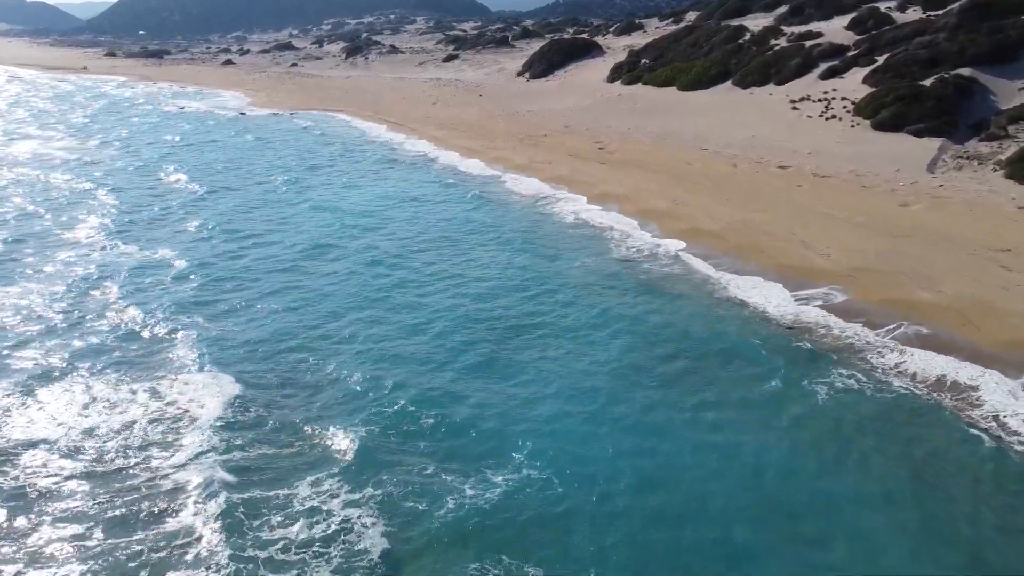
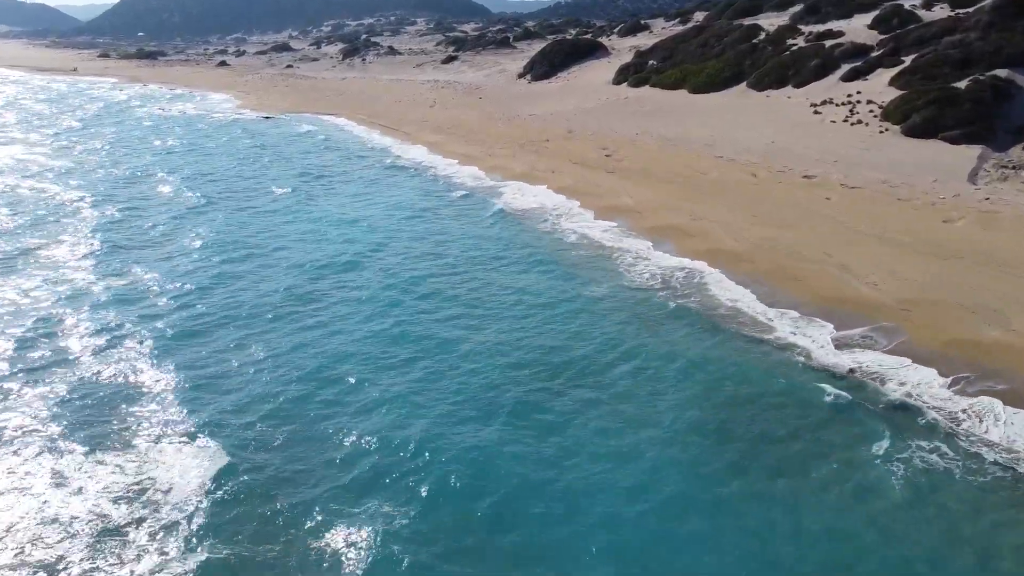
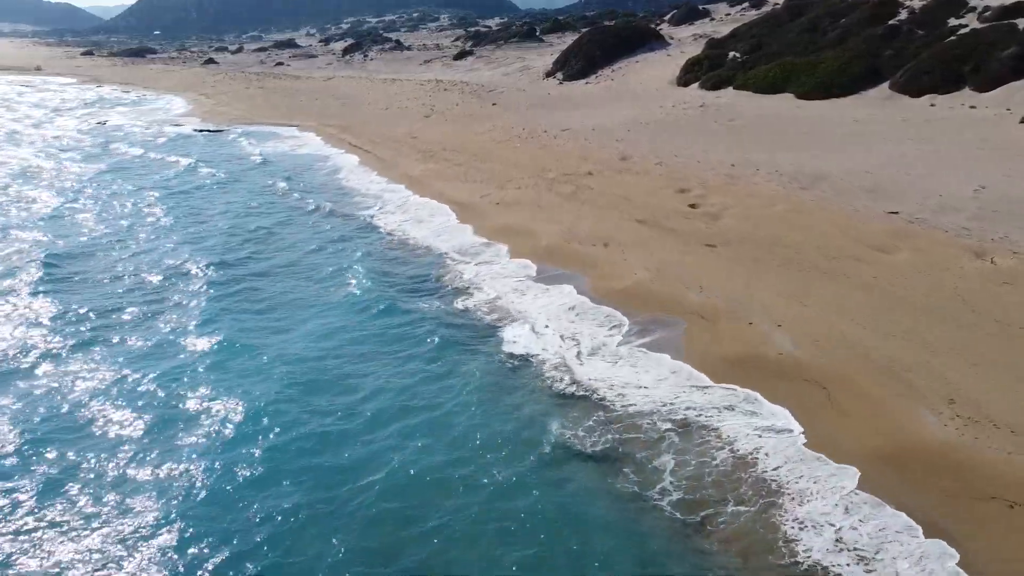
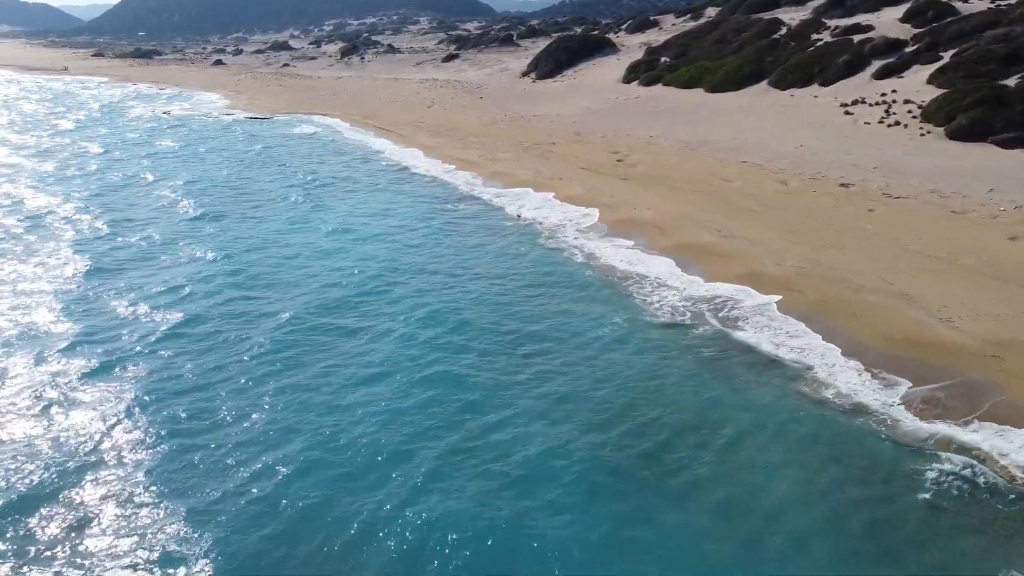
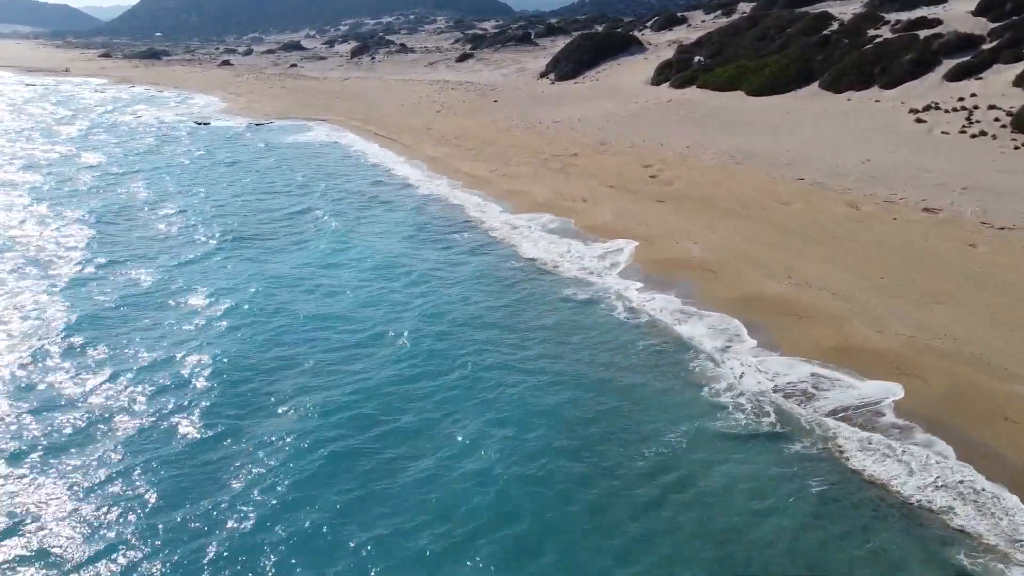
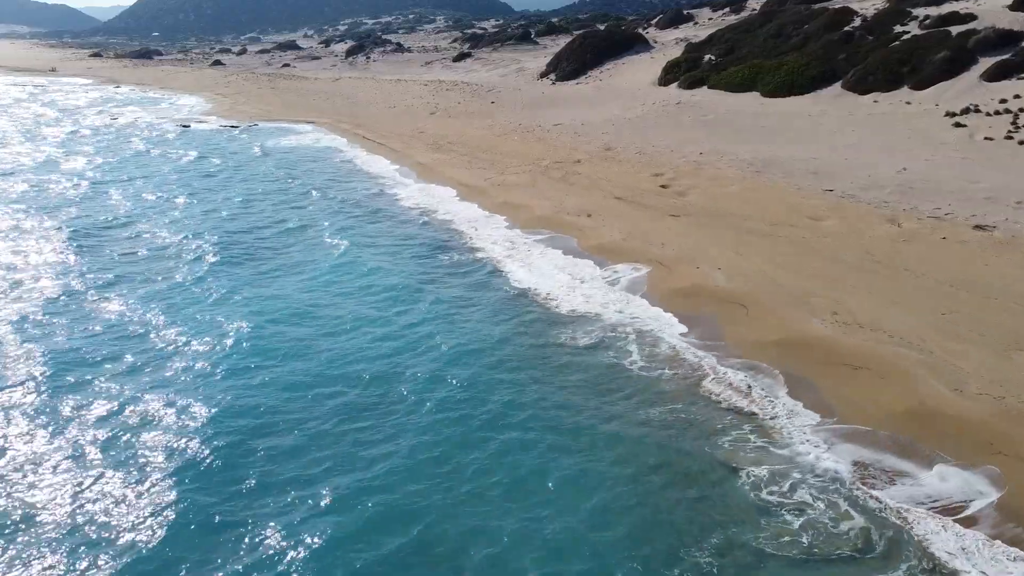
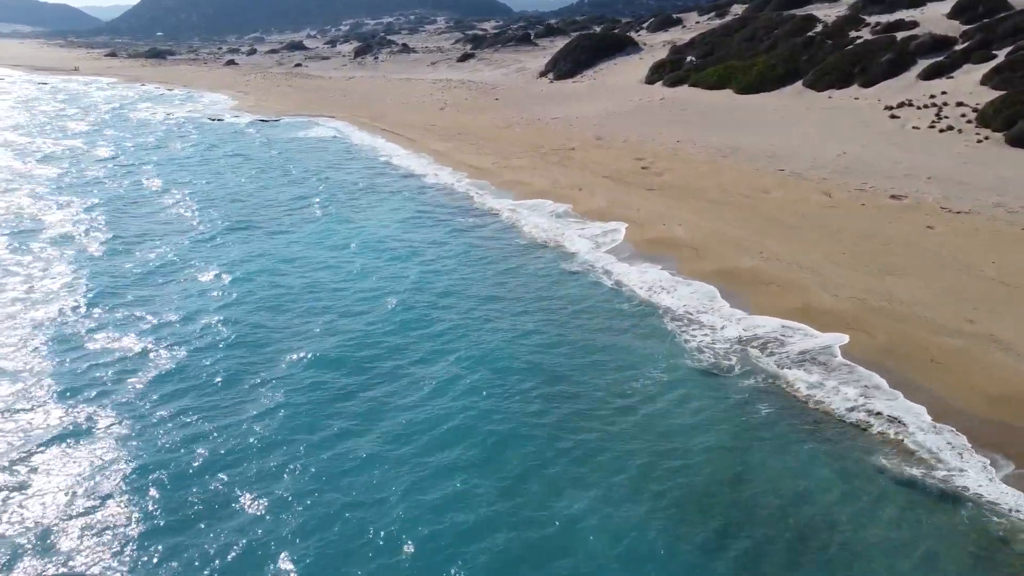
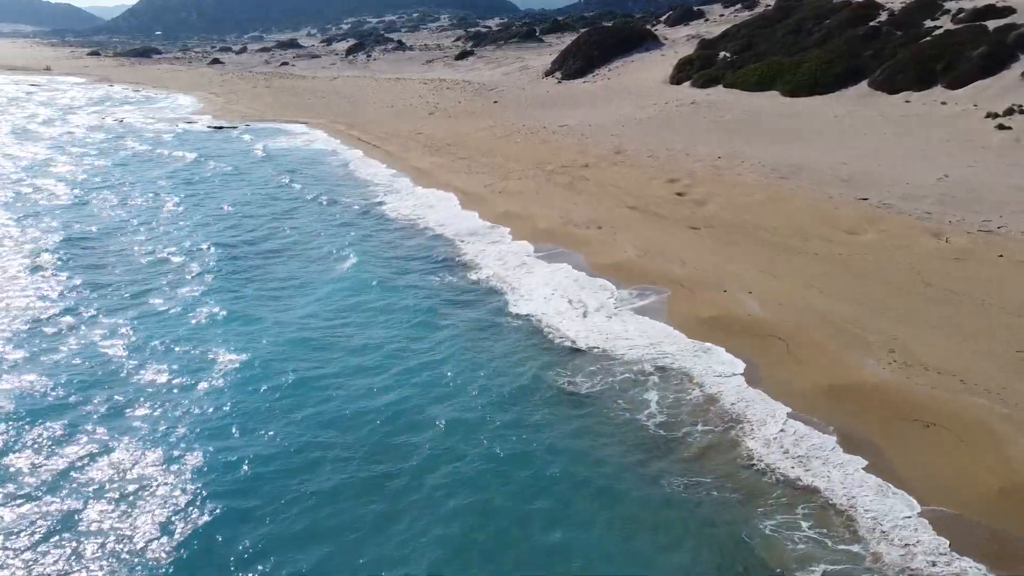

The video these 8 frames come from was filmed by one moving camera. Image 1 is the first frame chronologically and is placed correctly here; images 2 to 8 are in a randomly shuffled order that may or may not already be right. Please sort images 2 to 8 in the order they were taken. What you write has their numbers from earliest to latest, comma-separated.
2, 4, 7, 5, 6, 8, 3
